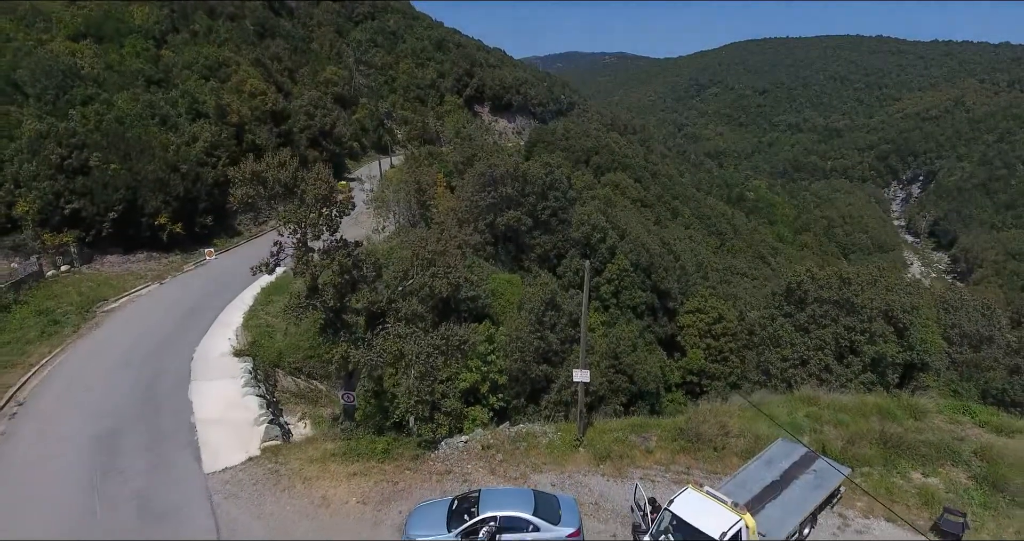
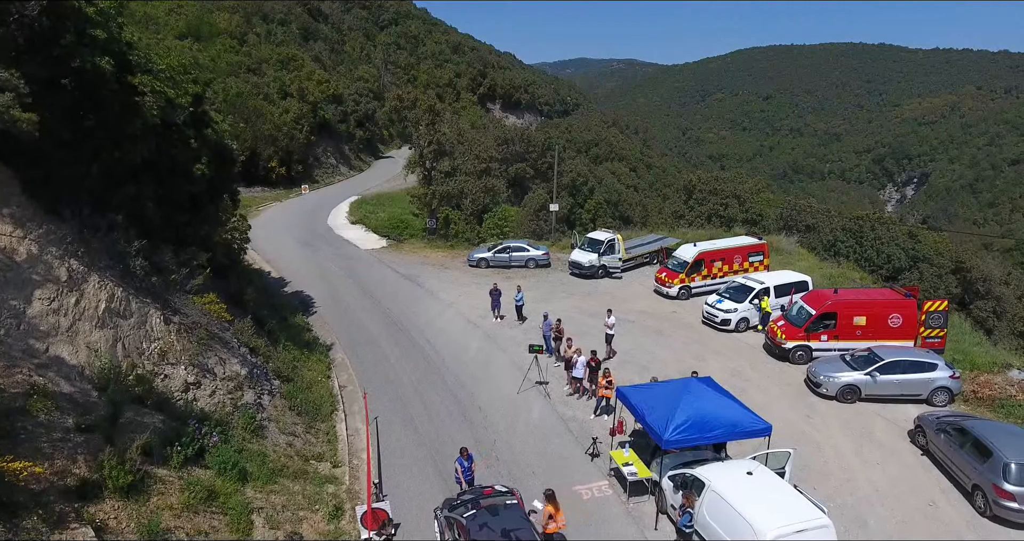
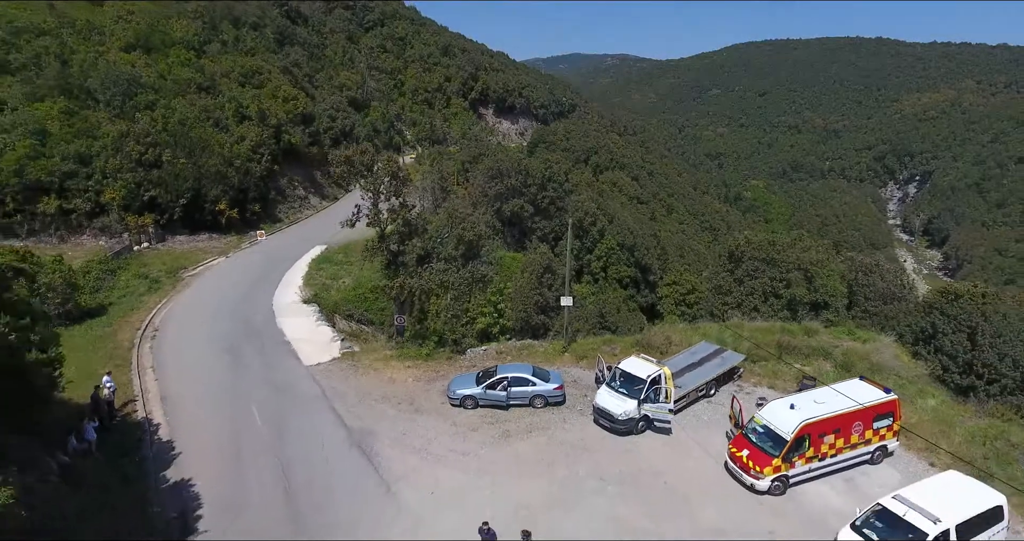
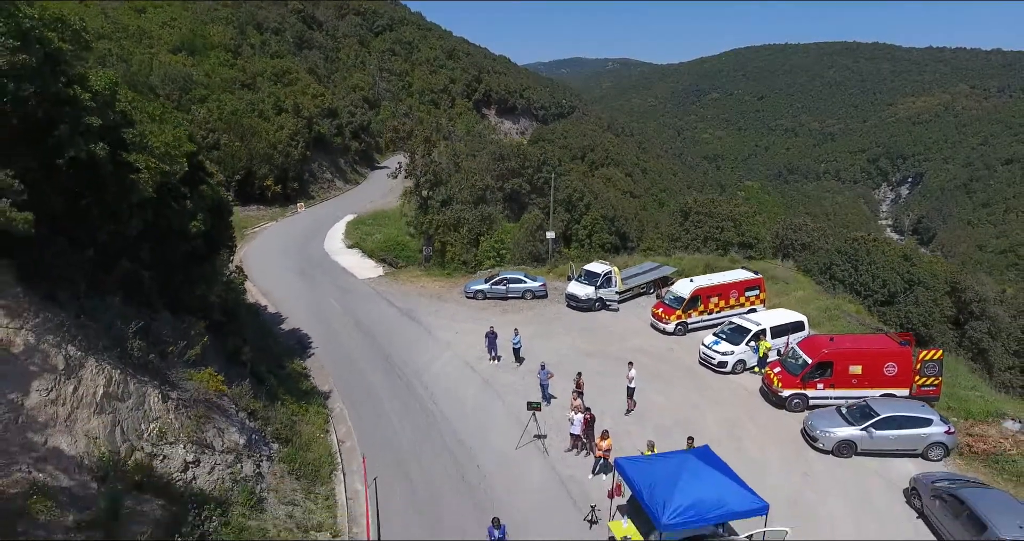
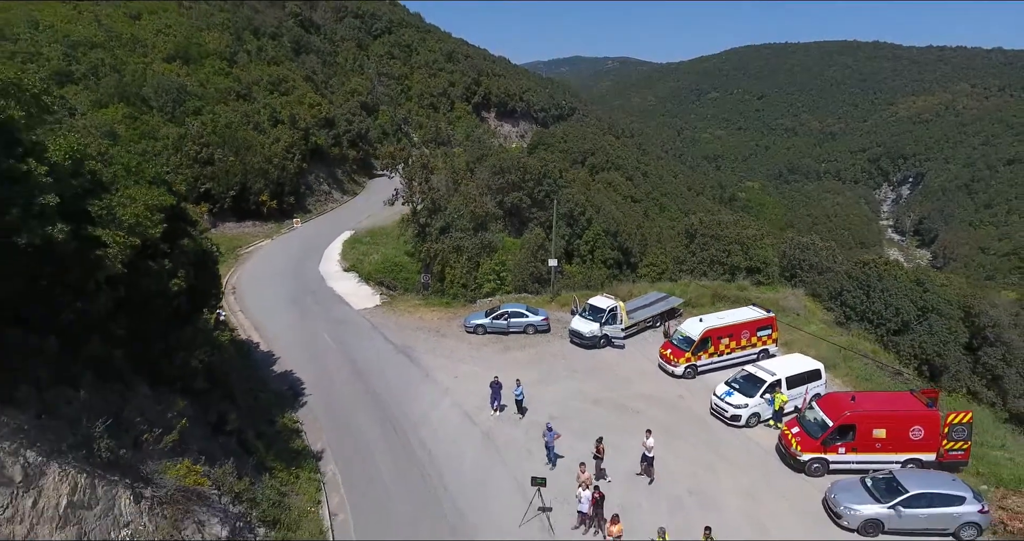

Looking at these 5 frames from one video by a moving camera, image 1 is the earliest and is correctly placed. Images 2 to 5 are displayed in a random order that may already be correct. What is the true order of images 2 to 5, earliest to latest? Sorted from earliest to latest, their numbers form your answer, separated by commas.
3, 5, 4, 2
